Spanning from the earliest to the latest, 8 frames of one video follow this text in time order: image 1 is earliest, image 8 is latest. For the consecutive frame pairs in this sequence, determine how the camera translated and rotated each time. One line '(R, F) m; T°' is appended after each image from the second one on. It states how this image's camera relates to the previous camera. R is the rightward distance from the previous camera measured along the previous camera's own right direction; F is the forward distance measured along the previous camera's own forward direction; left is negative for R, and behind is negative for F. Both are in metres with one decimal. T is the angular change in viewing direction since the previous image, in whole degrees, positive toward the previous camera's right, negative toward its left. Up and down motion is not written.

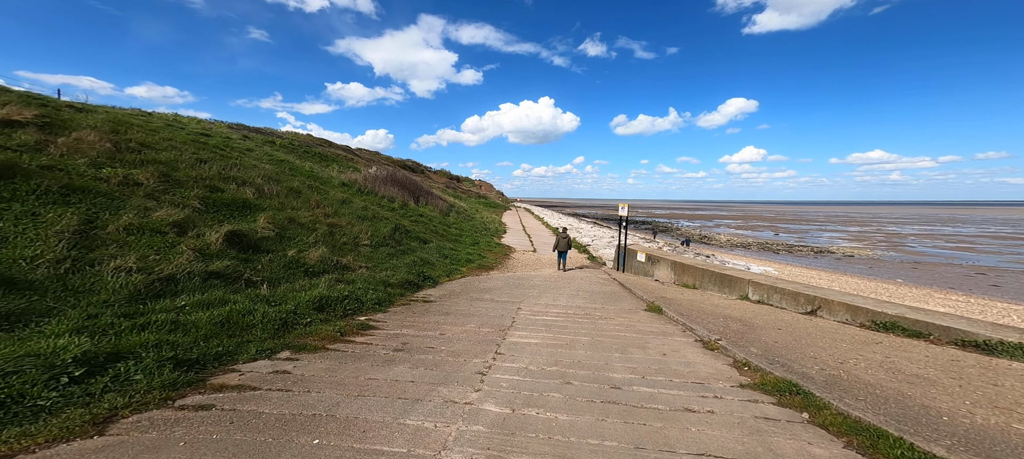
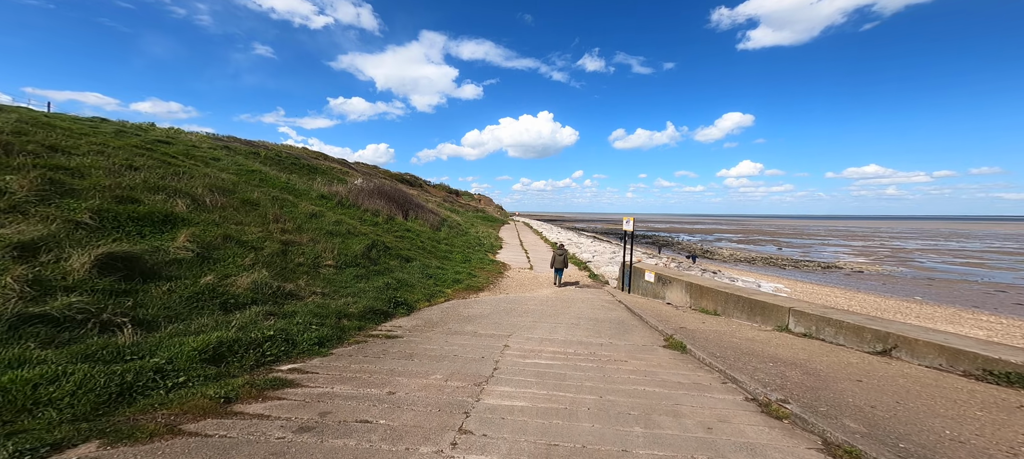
(+0.2, +1.4) m; 0°
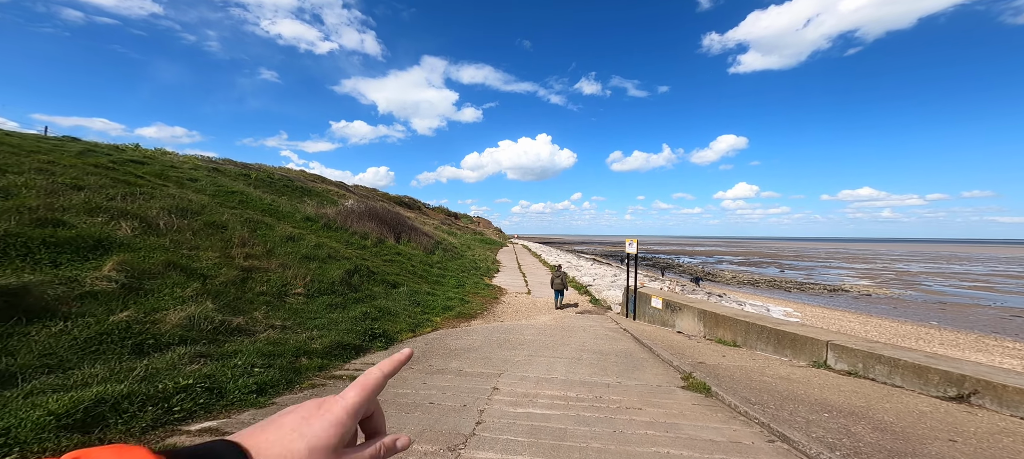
(+0.1, +0.8) m; 0°
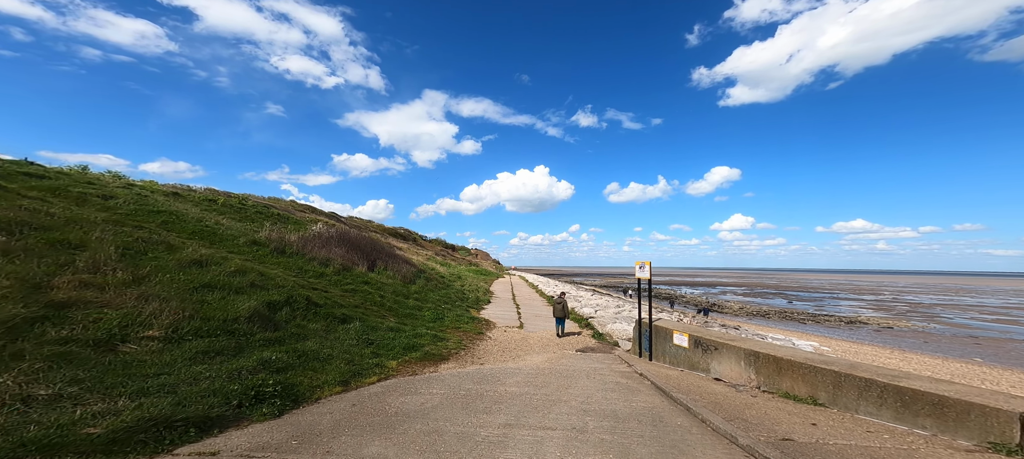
(+0.4, +2.3) m; 0°
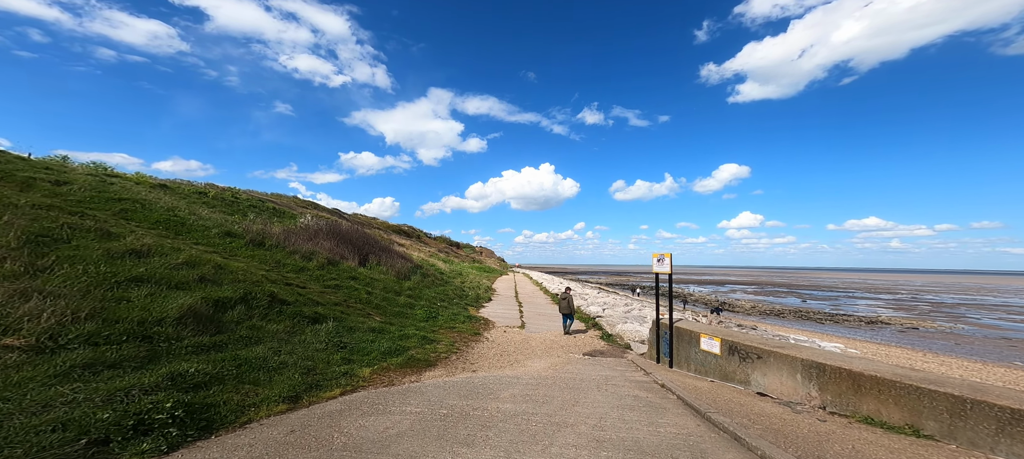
(+0.2, +1.3) m; -1°
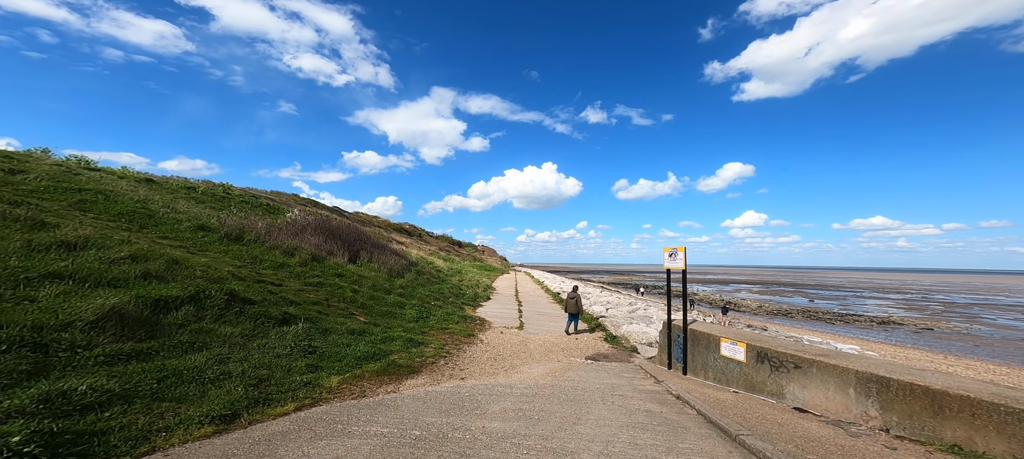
(+0.2, +0.9) m; 0°
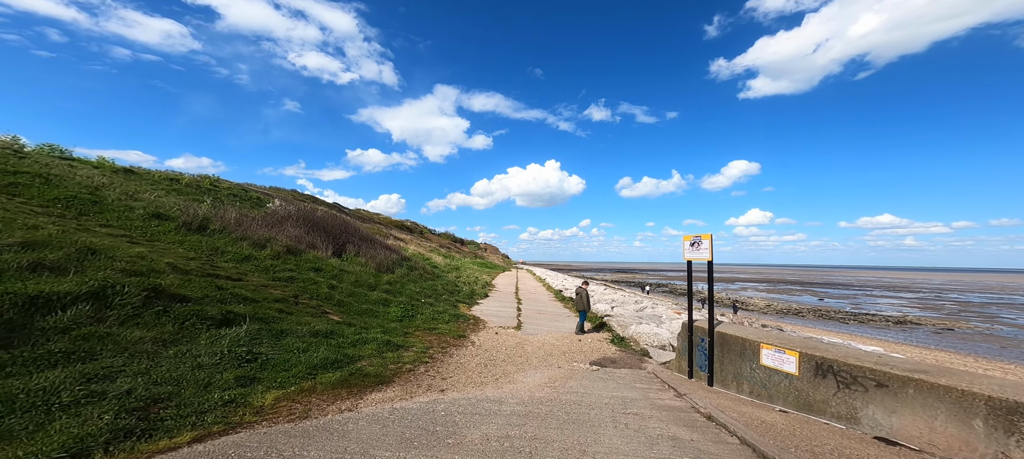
(+0.2, +1.2) m; -1°
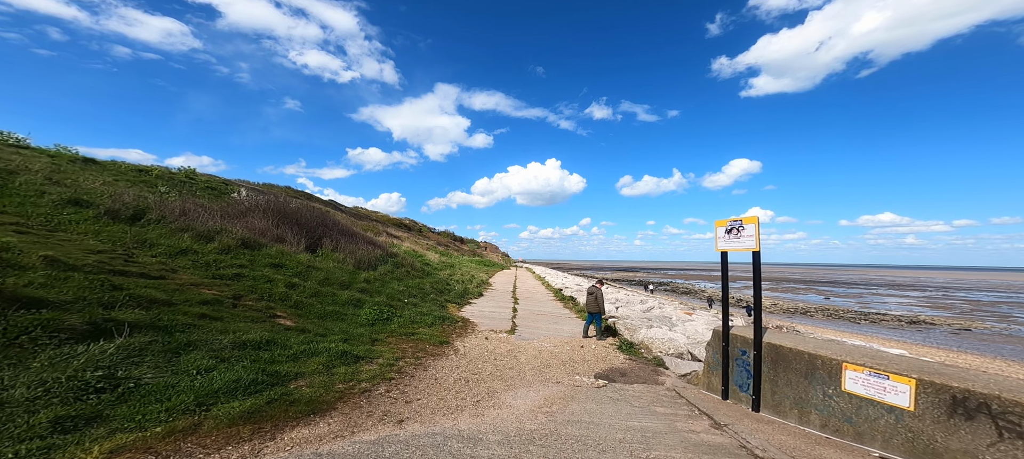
(+0.2, +1.5) m; 0°
